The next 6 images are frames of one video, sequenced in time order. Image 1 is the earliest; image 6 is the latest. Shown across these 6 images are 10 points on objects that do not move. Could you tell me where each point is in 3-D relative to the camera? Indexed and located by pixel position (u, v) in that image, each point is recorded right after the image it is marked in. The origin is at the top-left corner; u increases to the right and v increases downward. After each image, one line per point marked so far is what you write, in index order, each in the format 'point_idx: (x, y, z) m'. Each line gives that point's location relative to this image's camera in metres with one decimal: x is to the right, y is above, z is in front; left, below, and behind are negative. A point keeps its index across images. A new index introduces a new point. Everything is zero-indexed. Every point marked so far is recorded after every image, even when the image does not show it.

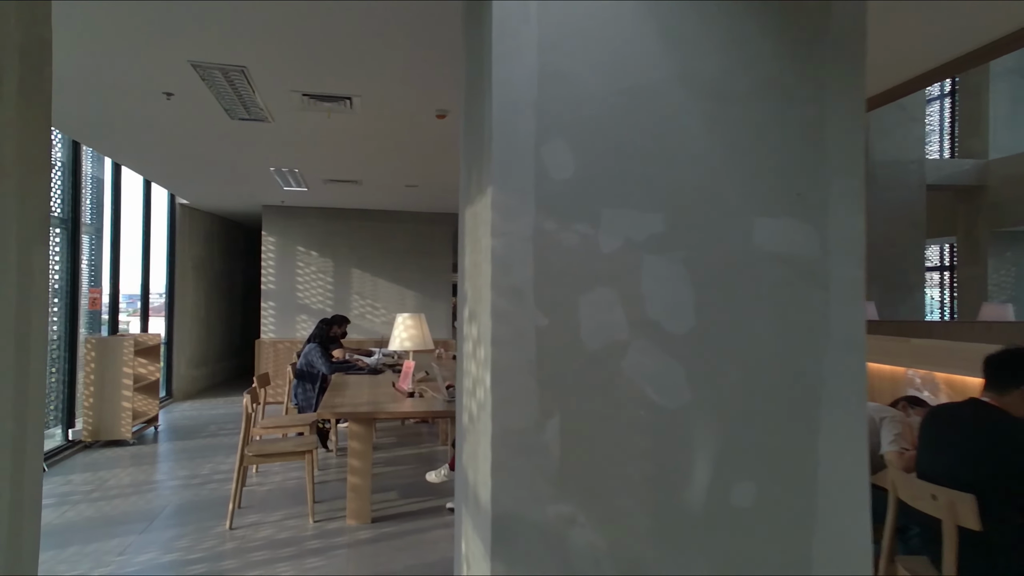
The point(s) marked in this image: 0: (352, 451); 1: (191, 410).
0: (-0.9, -0.9, +3.3) m
1: (-3.7, -1.4, +6.7) m
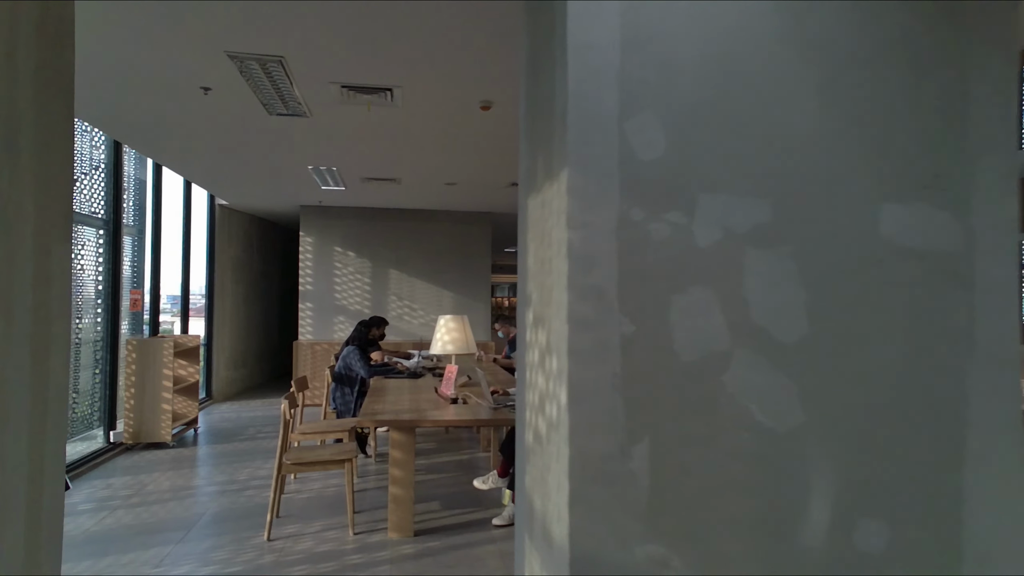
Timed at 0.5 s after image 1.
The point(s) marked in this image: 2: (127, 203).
0: (-0.6, -0.9, +3.1) m
1: (-3.2, -1.4, +6.7) m
2: (-3.6, +0.8, +5.5) m
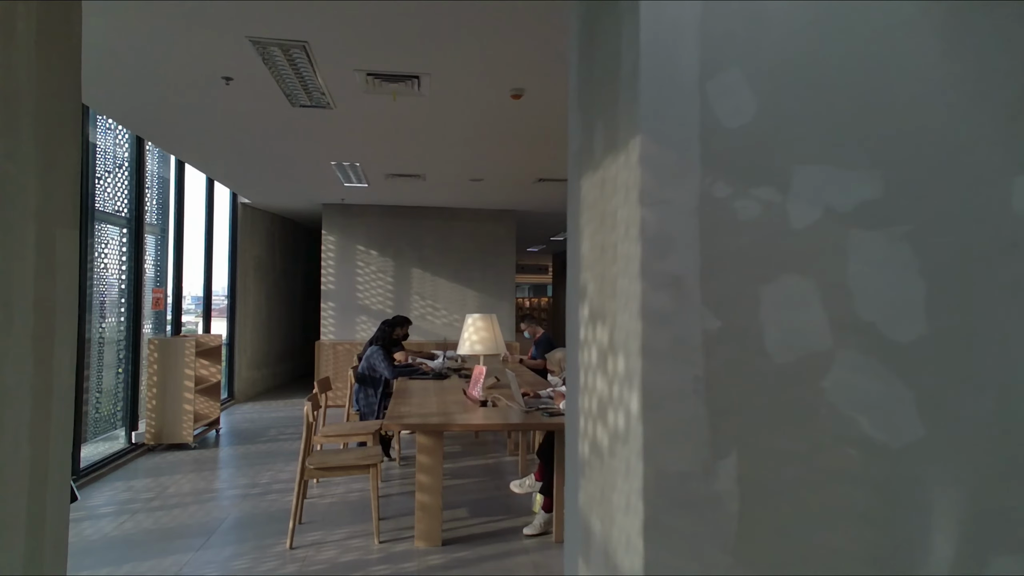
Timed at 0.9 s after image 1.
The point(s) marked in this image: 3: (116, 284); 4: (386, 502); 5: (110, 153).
0: (-0.5, -0.9, +3.0) m
1: (-3.0, -1.4, +6.7) m
2: (-3.3, +0.8, +5.4) m
3: (-3.2, 0.0, +4.8) m
4: (-0.8, -1.3, +3.6) m
5: (-3.3, +1.1, +4.7) m
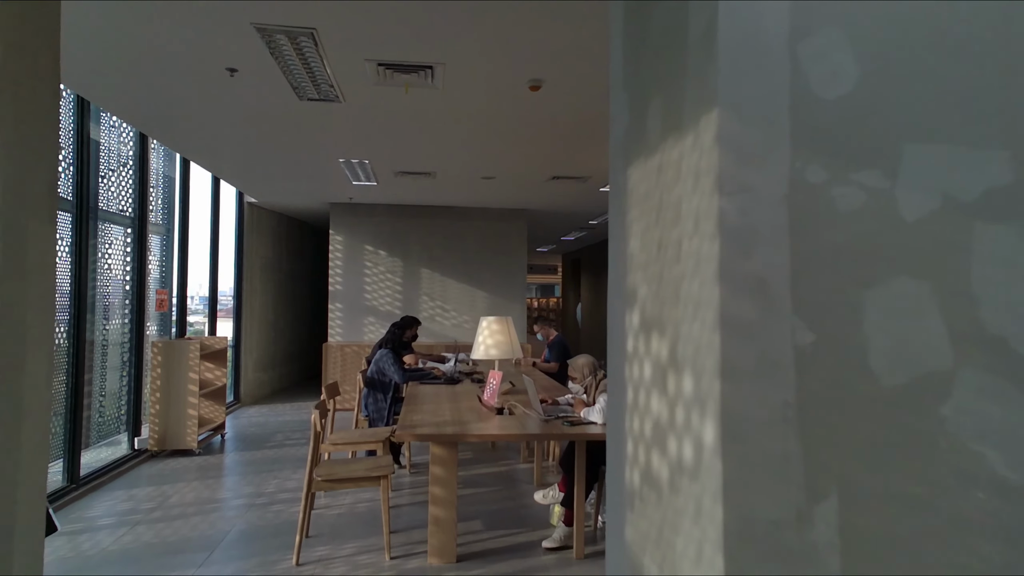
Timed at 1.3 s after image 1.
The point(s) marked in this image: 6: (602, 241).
0: (-0.4, -0.9, +2.8) m
1: (-2.8, -1.4, +6.5) m
2: (-3.2, +0.8, +5.3) m
3: (-3.1, 0.0, +4.7) m
4: (-0.7, -1.3, +3.5) m
5: (-3.1, +1.1, +4.6) m
6: (+1.8, +0.9, +11.5) m
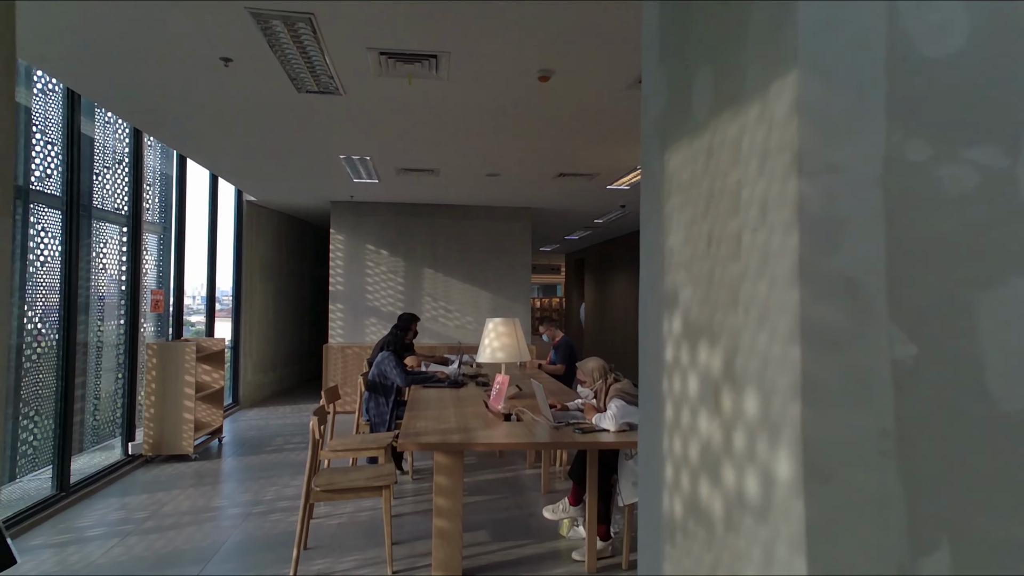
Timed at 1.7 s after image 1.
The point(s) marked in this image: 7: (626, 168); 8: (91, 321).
0: (-0.3, -0.9, +2.7) m
1: (-2.8, -1.4, +6.4) m
2: (-3.2, +0.8, +5.2) m
3: (-3.1, 0.0, +4.5) m
4: (-0.6, -1.3, +3.3) m
5: (-3.1, +1.1, +4.5) m
6: (+1.8, +0.9, +11.4) m
7: (+1.1, +1.1, +5.4) m
8: (-3.0, -0.2, +4.2) m
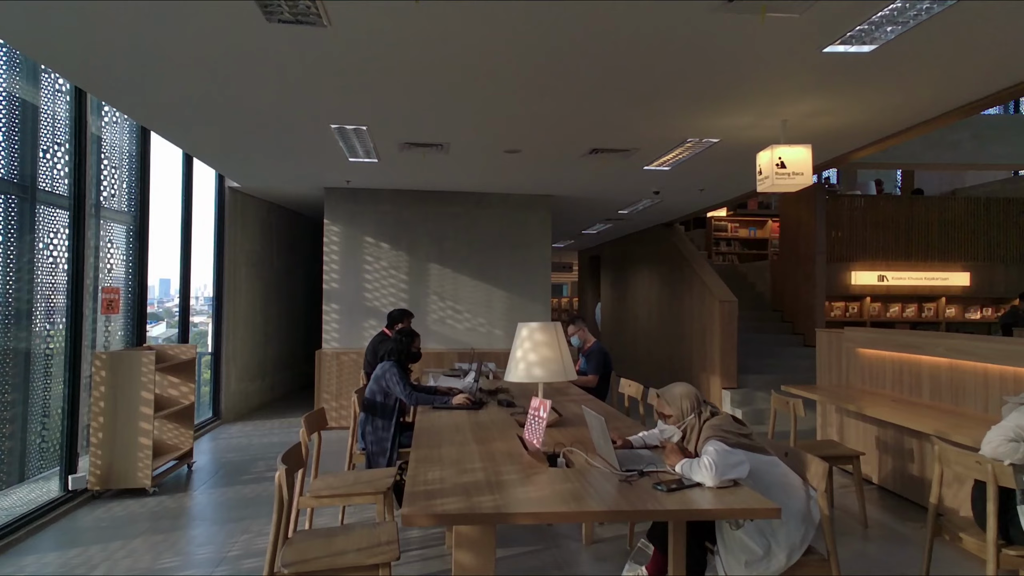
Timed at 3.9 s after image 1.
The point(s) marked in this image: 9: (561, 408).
0: (-0.2, -0.9, +1.9) m
1: (-2.6, -1.4, +5.6) m
2: (-3.0, +0.8, +4.3) m
3: (-2.9, 0.0, +3.7) m
4: (-0.5, -1.3, +2.5) m
5: (-2.9, +1.1, +3.7) m
6: (+2.1, +1.0, +10.5) m
7: (+1.3, +1.2, +4.6) m
8: (-2.8, -0.2, +3.4) m
9: (+0.3, -0.7, +3.3) m
